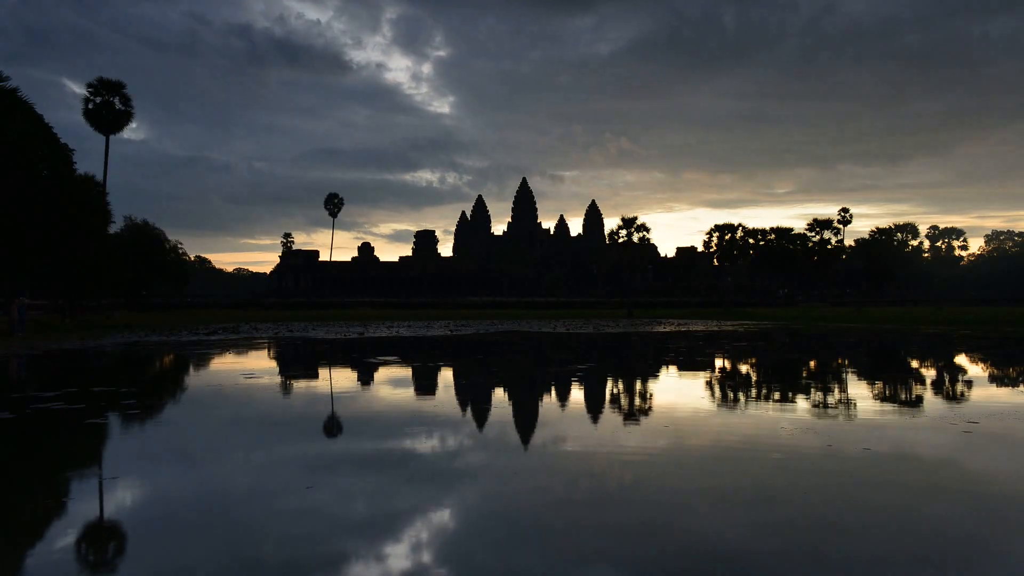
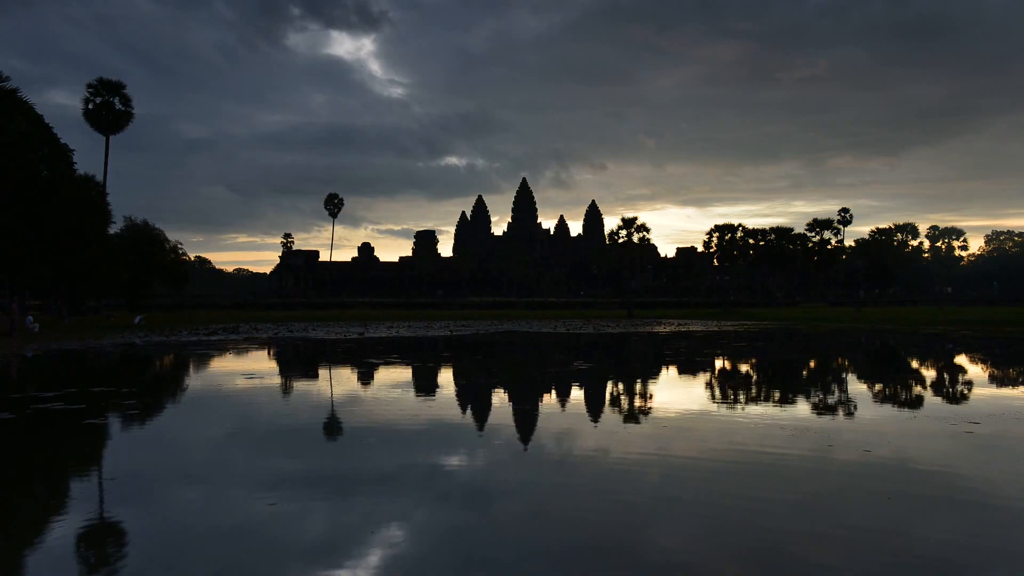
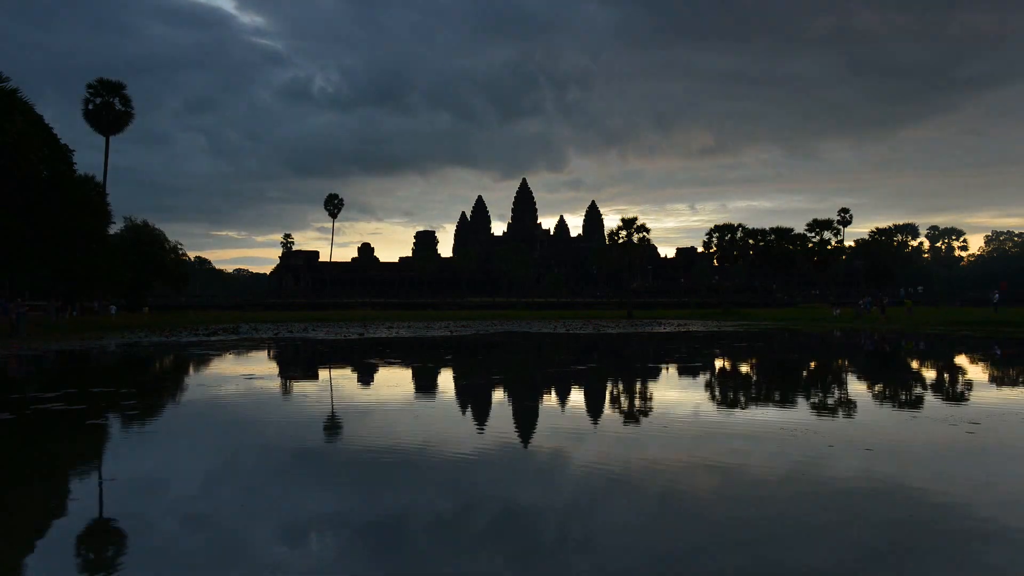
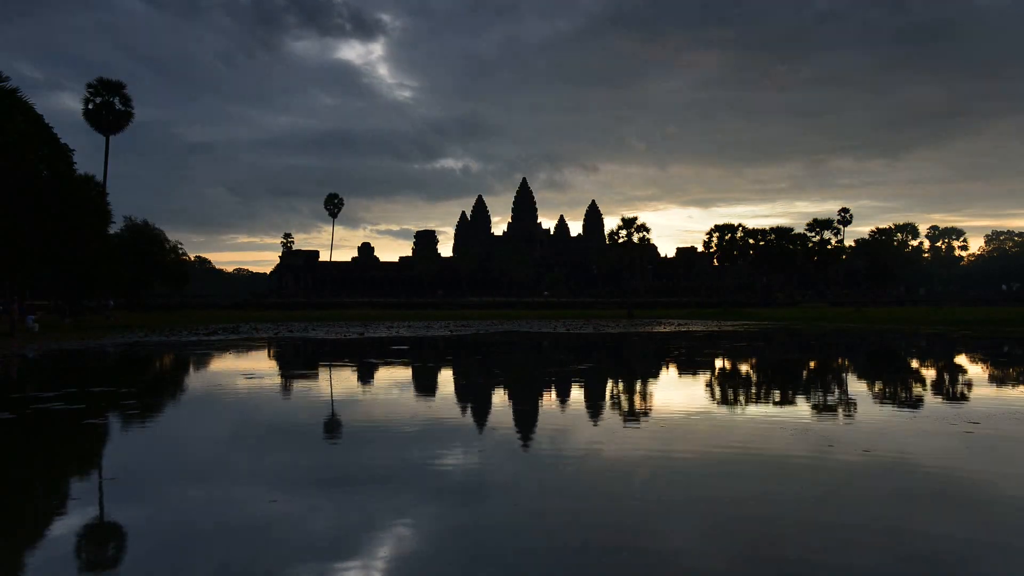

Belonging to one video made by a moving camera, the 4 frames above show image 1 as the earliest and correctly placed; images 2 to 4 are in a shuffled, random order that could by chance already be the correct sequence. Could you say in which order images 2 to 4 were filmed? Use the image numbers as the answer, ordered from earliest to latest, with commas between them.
4, 2, 3
